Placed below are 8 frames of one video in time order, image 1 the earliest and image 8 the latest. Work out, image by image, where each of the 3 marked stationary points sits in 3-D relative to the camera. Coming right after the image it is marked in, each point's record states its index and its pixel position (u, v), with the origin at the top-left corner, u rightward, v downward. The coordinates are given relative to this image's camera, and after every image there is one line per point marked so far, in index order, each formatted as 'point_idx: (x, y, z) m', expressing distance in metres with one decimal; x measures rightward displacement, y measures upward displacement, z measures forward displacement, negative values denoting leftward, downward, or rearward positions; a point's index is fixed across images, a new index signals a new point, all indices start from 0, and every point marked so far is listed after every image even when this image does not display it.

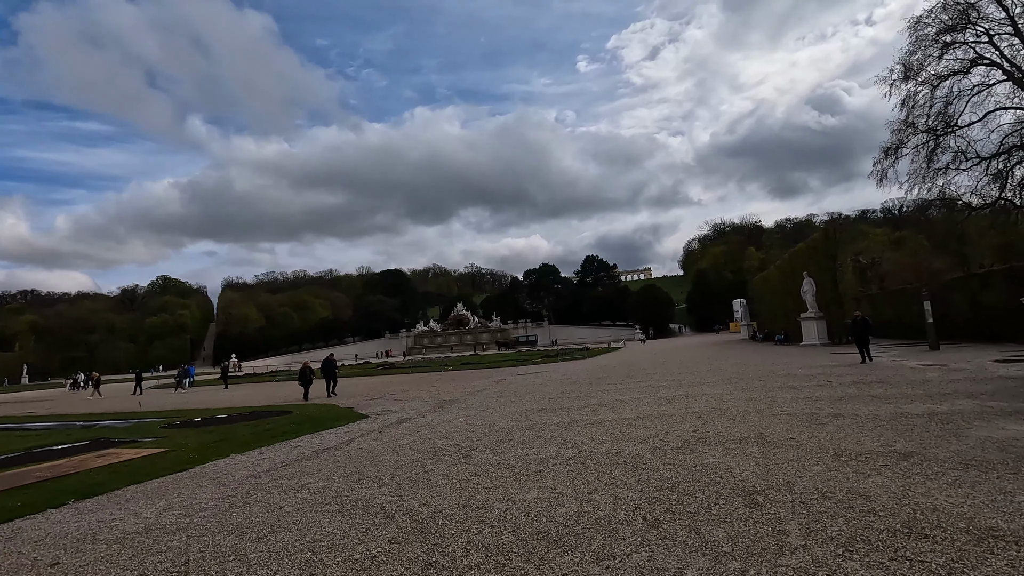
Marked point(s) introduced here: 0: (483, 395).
0: (-0.9, -3.1, +15.3) m
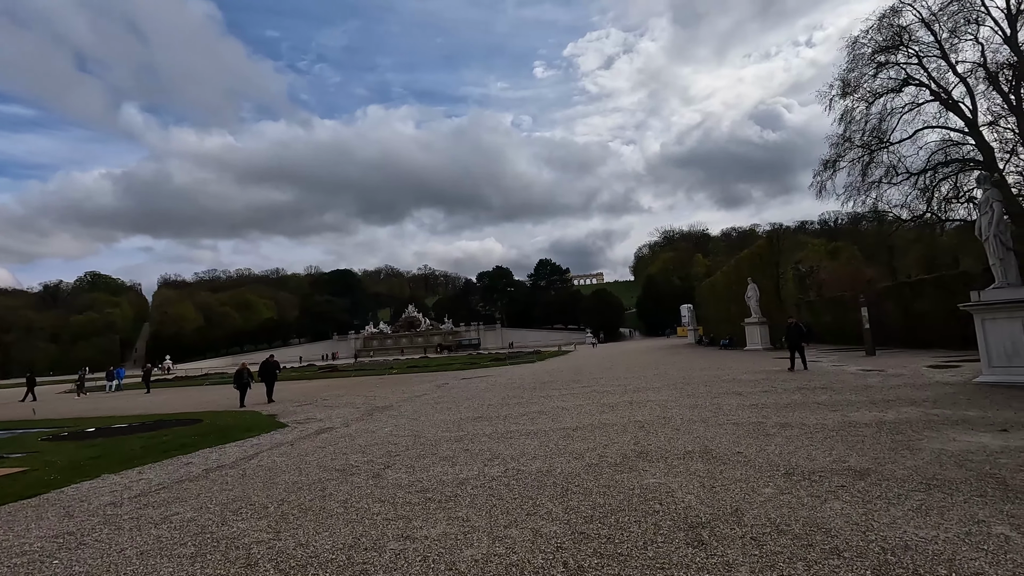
0: (-2.5, -3.0, +14.3) m
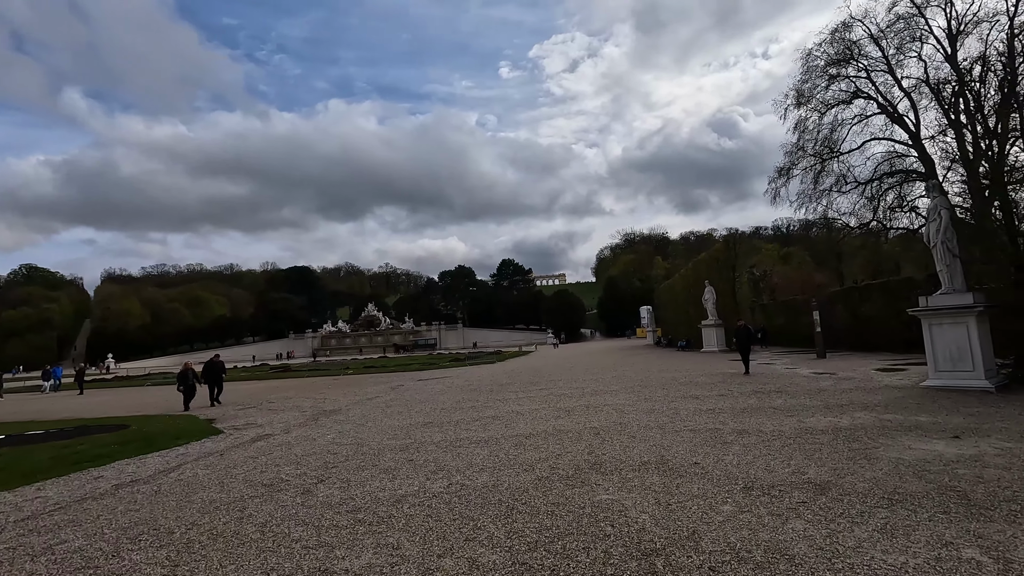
0: (-3.6, -3.0, +13.7) m
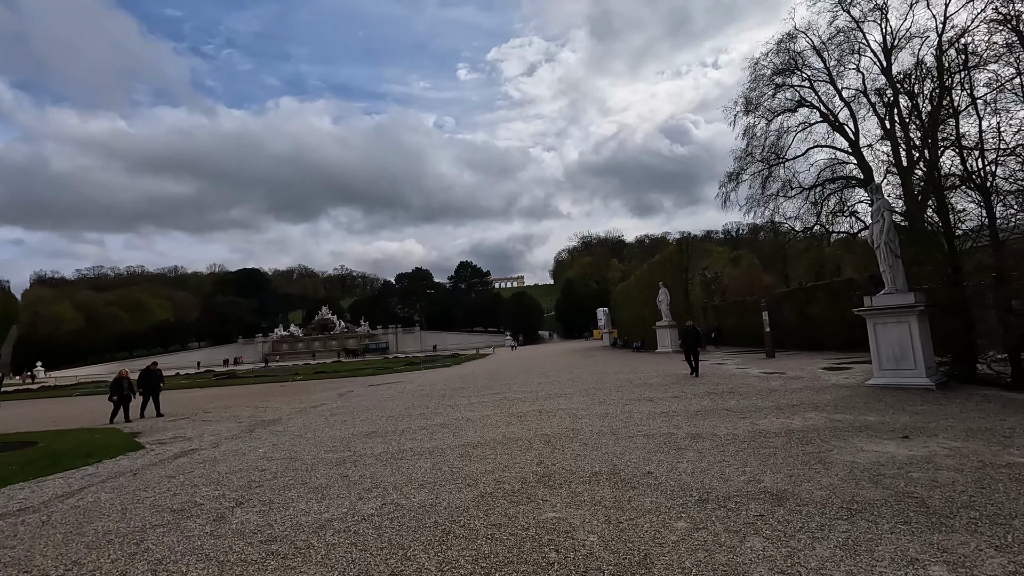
0: (-4.8, -3.0, +13.0) m
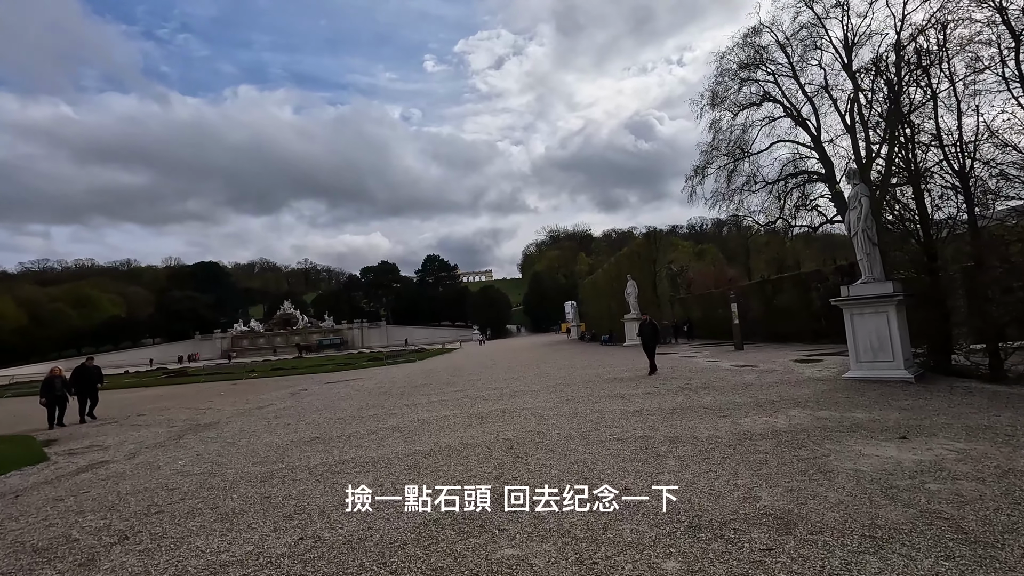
0: (-5.6, -2.8, +11.8) m
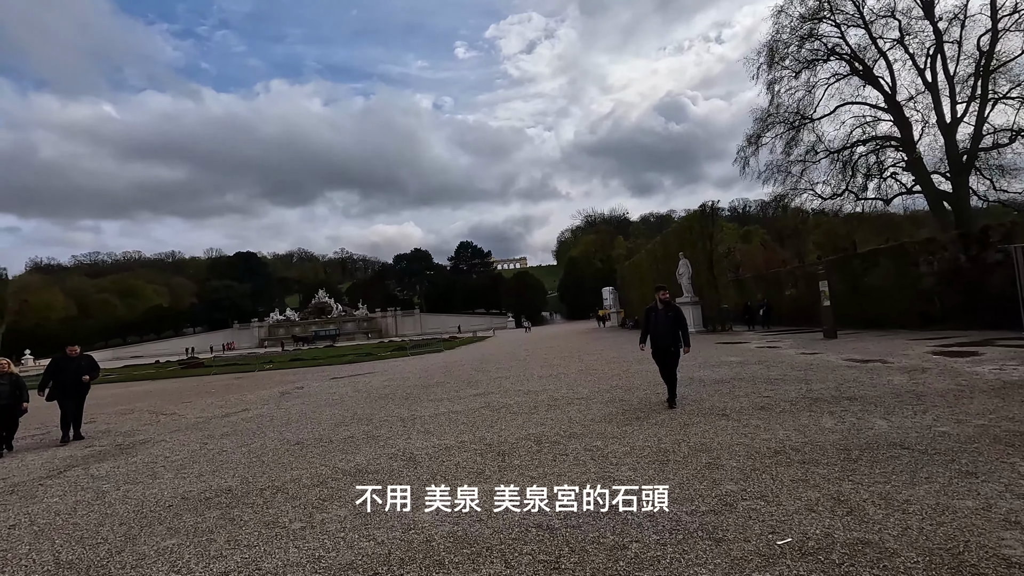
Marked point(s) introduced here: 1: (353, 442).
0: (-5.0, -2.3, +8.7) m
1: (-2.0, -1.9, +6.7) m
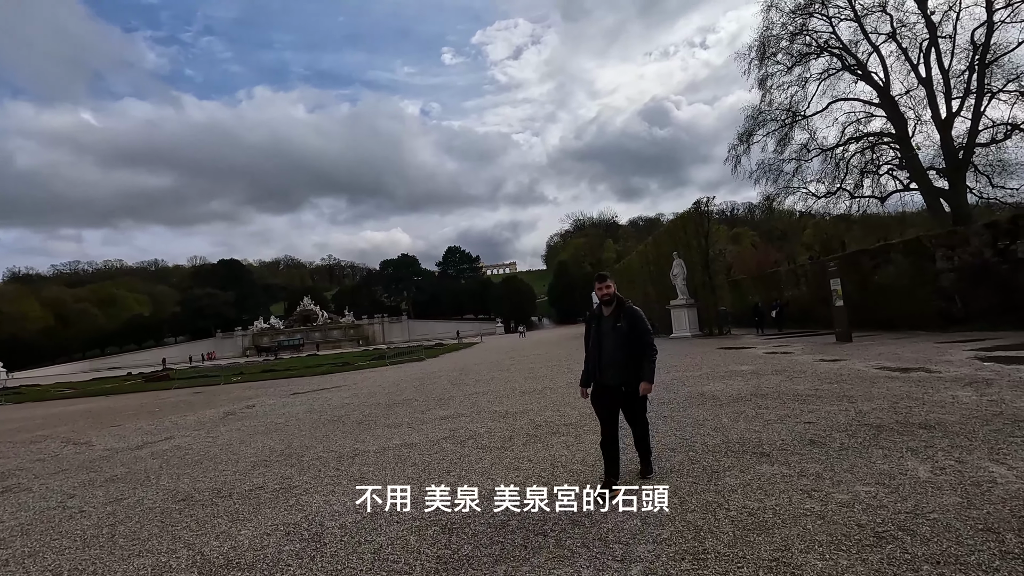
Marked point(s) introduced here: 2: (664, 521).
0: (-5.4, -2.4, +6.8) m
1: (-2.3, -1.9, +4.9) m
2: (+1.0, -1.4, +3.5) m
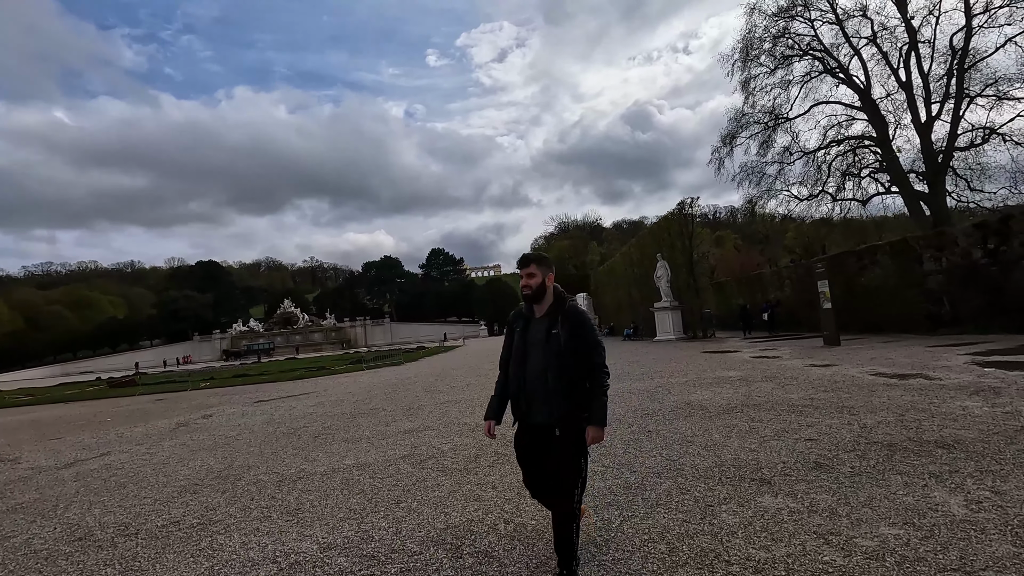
0: (-5.8, -2.4, +5.9) m
1: (-2.6, -1.9, +4.1) m
2: (+0.7, -1.4, +2.8) m
